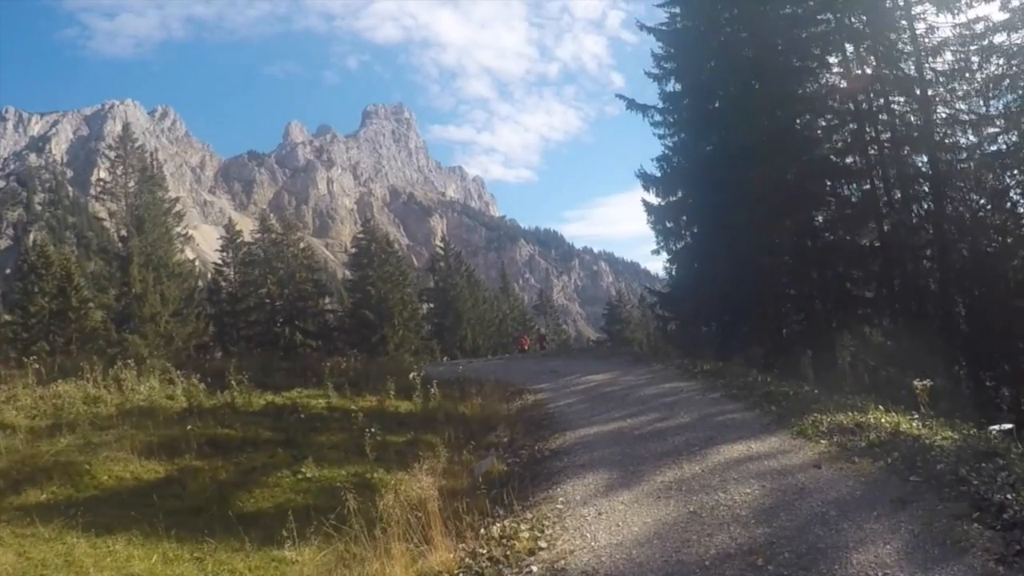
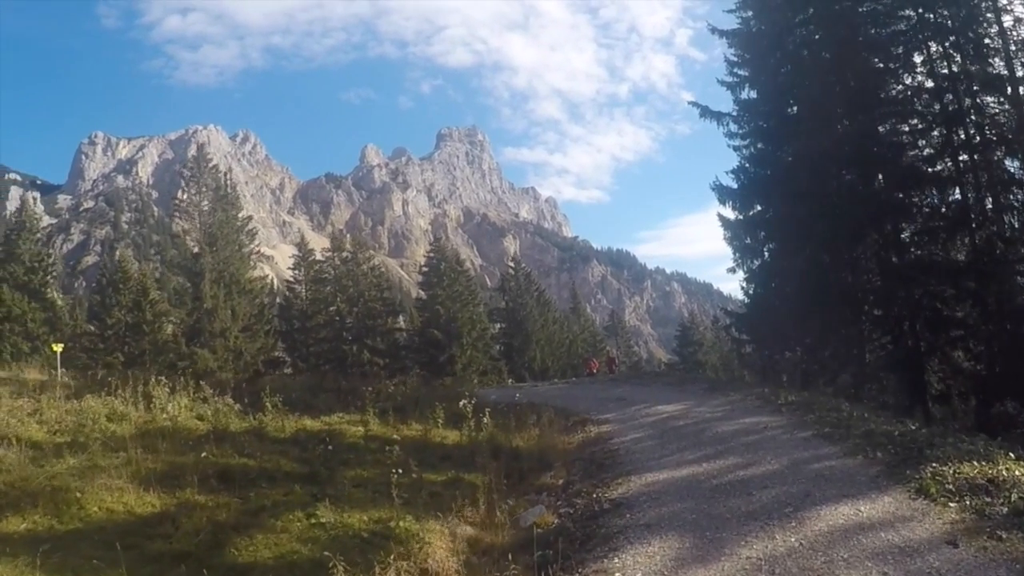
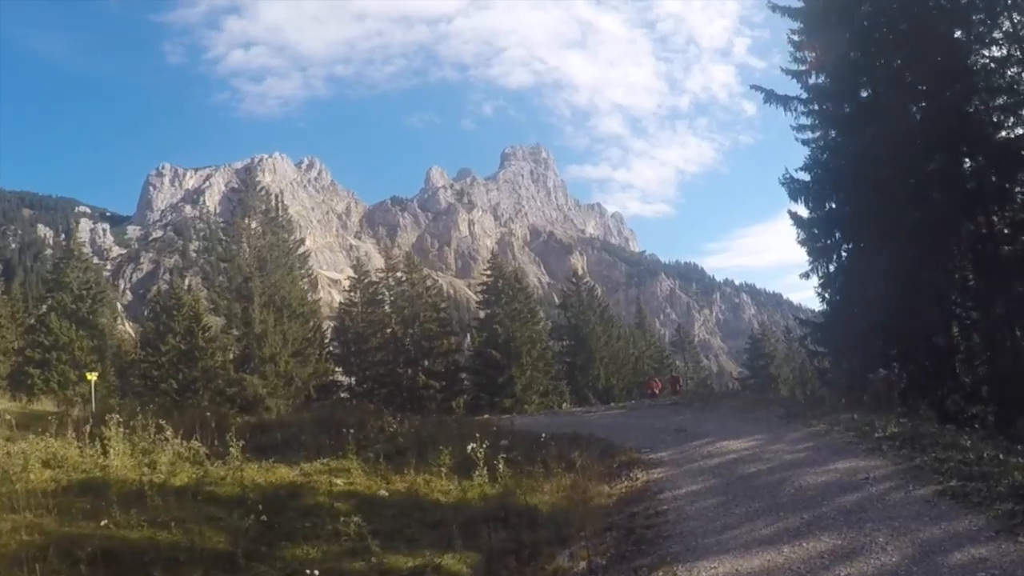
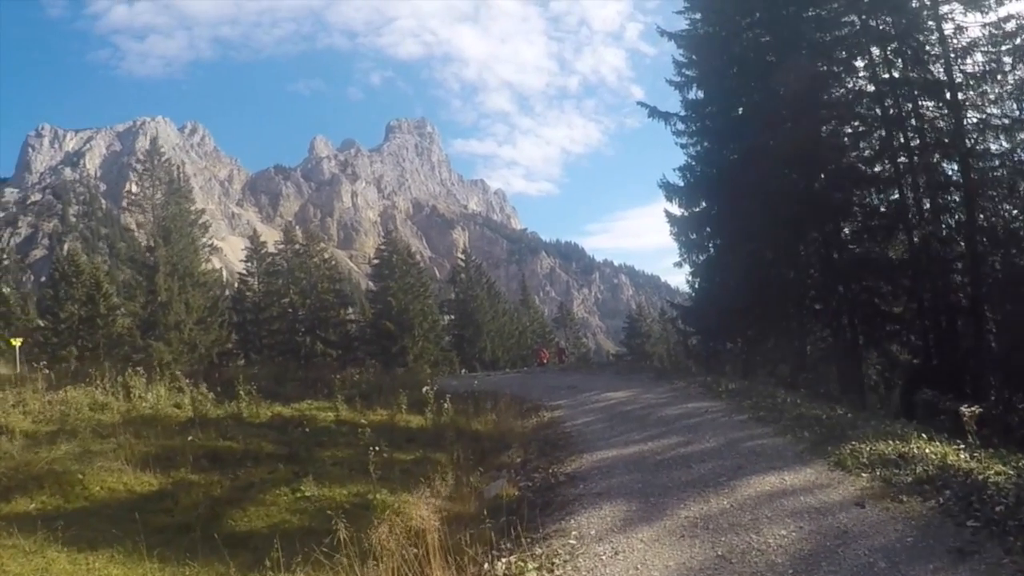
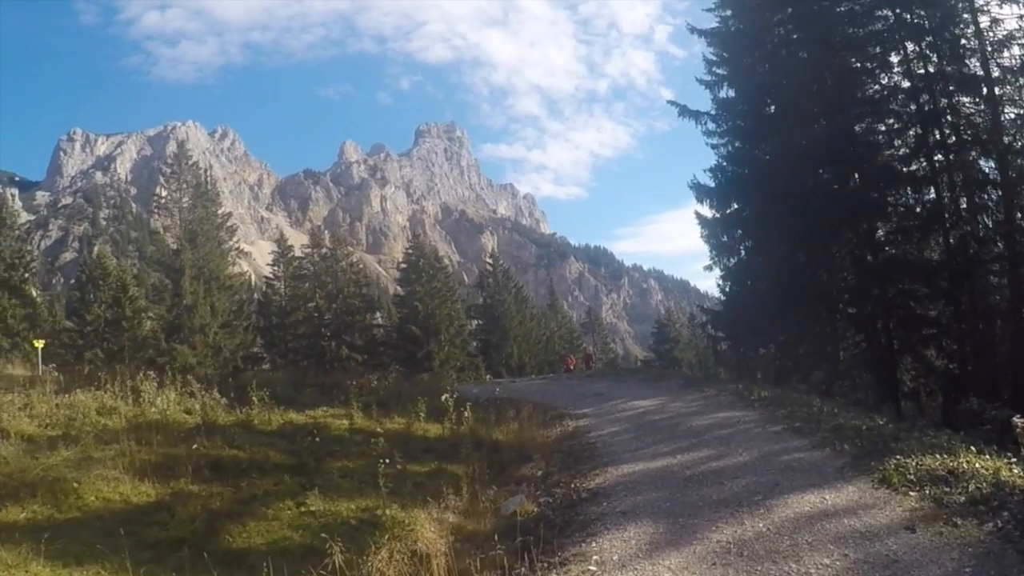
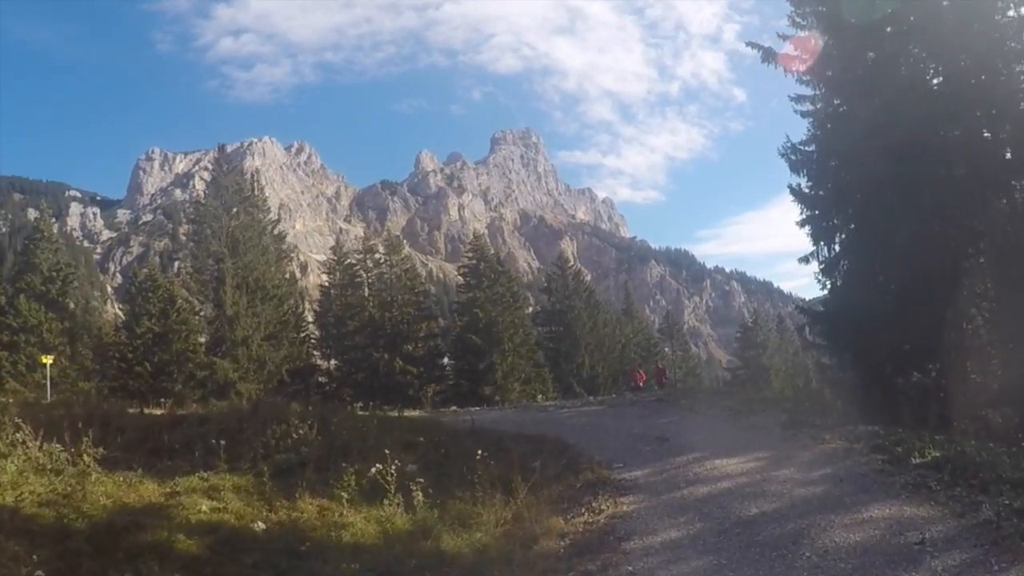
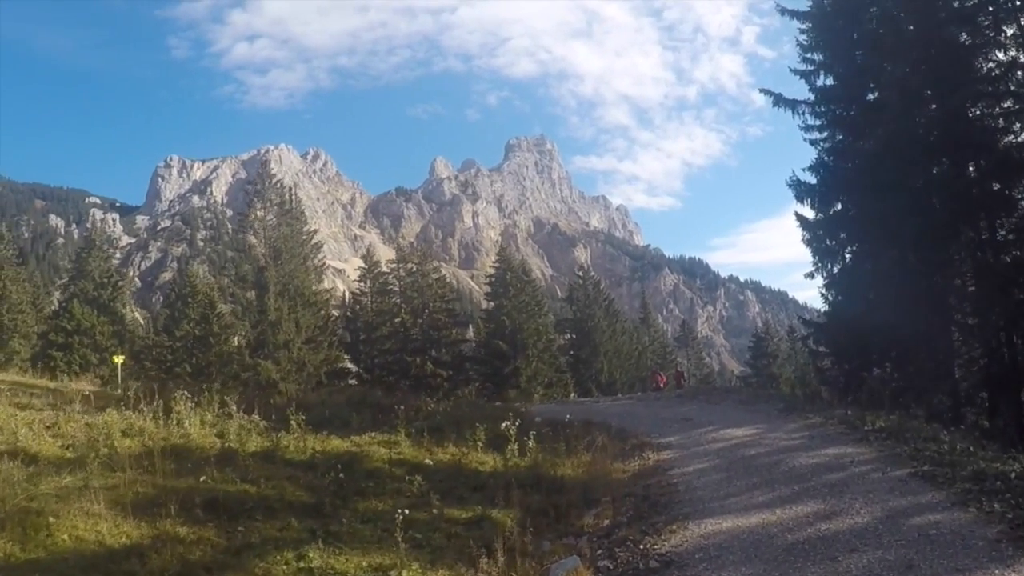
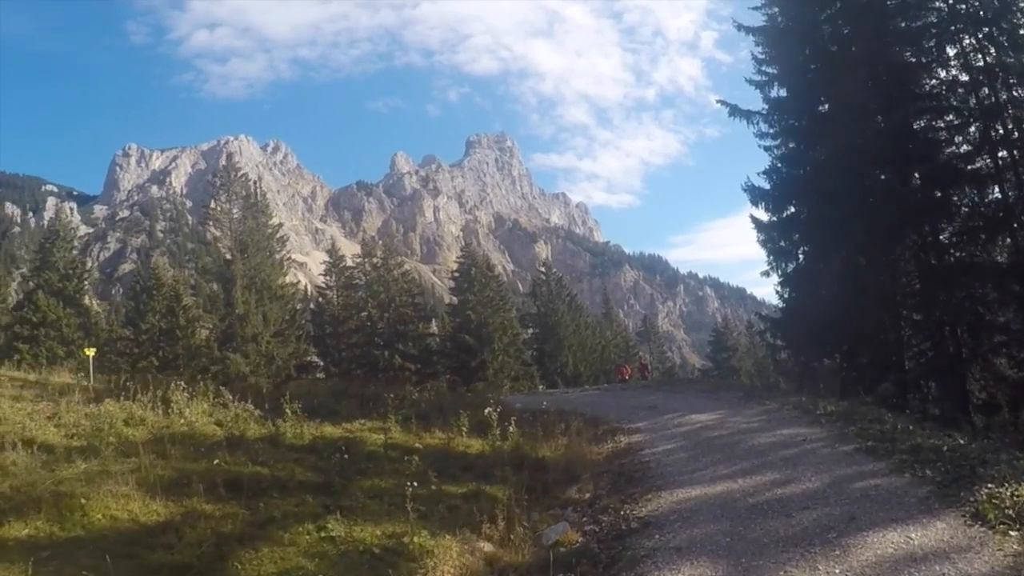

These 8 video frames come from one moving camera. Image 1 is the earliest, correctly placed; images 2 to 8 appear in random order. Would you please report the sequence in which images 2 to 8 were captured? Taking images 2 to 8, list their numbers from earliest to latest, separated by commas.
4, 5, 2, 8, 7, 3, 6
